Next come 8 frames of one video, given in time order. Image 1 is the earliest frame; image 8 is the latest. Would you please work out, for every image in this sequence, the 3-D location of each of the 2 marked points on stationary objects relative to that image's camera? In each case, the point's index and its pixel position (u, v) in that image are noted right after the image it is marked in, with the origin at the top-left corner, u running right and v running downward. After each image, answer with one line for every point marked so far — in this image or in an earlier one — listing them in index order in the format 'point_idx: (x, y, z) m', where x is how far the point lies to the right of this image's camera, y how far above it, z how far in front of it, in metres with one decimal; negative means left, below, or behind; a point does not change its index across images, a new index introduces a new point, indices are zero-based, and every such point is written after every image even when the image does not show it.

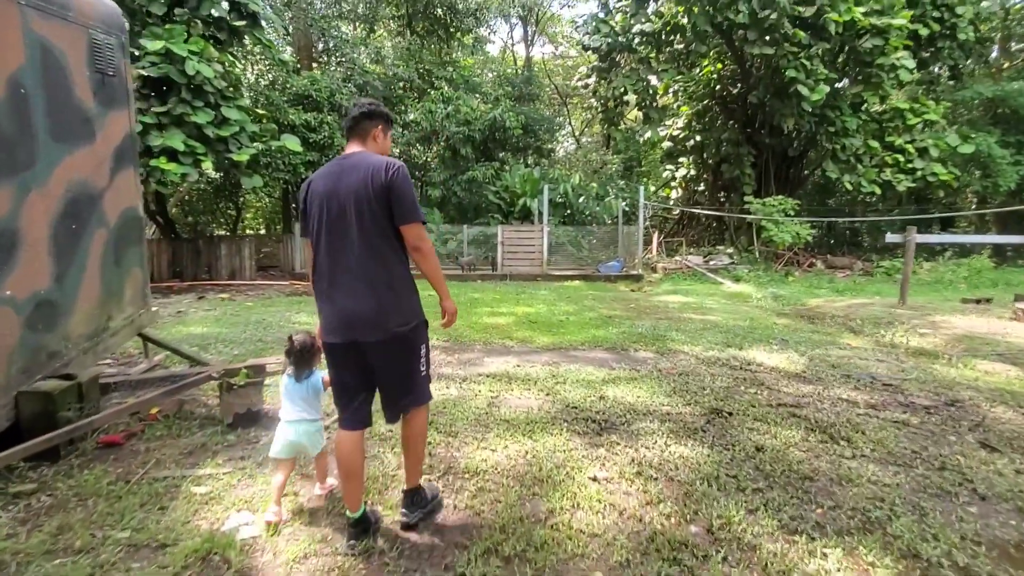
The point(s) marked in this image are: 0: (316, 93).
0: (-4.6, +4.6, +12.1) m
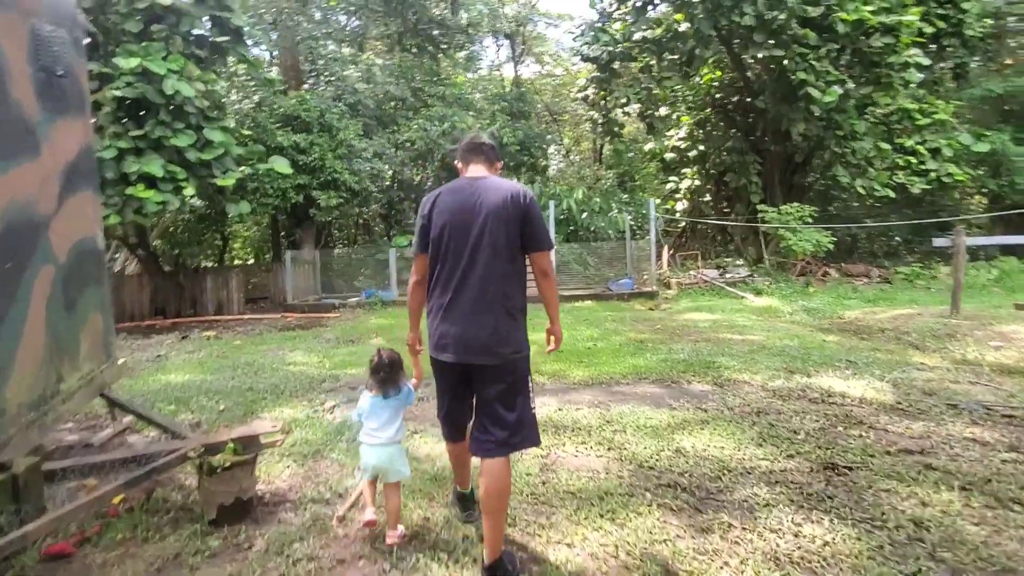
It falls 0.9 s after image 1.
0: (-4.6, +3.9, +11.5) m
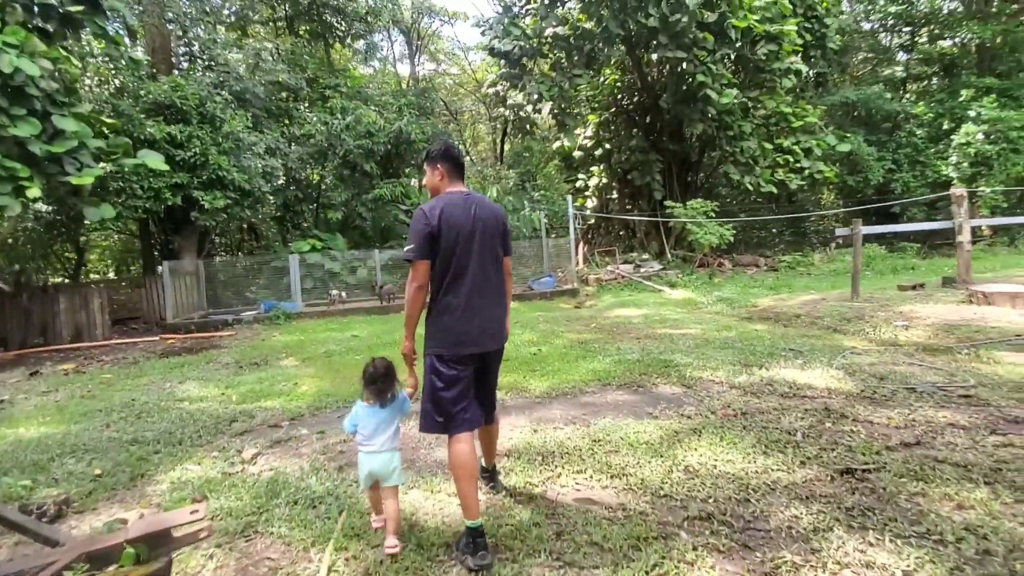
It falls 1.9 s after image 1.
0: (-6.4, +3.6, +9.9) m
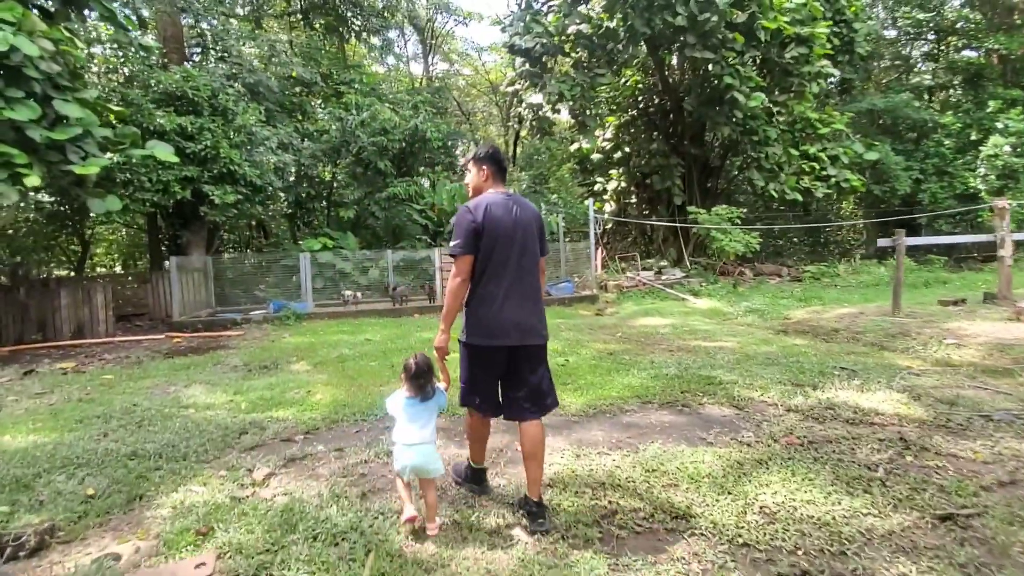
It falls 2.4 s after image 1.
0: (-6.0, +3.6, +9.6) m
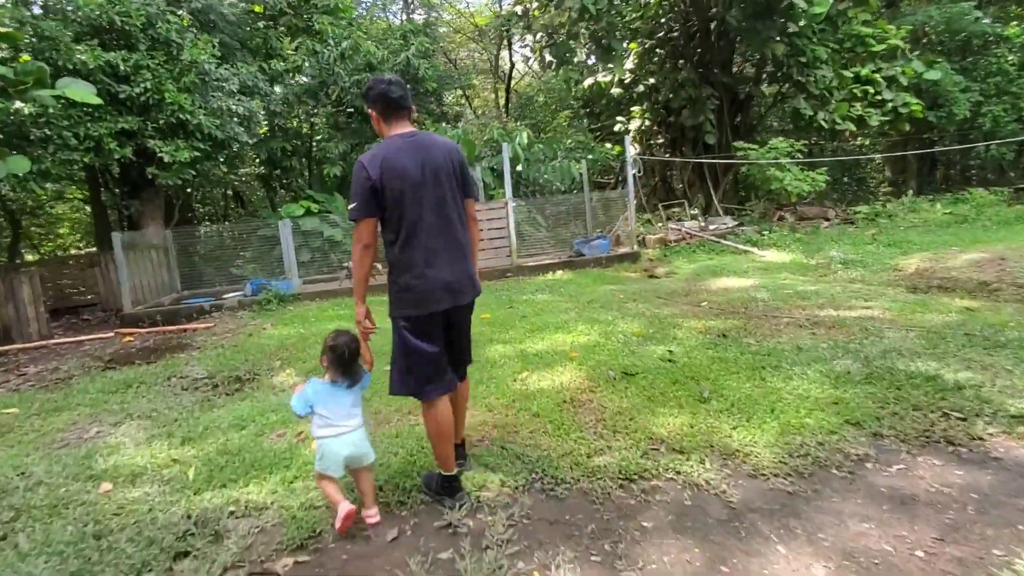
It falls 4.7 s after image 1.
0: (-5.7, +3.9, +7.5) m
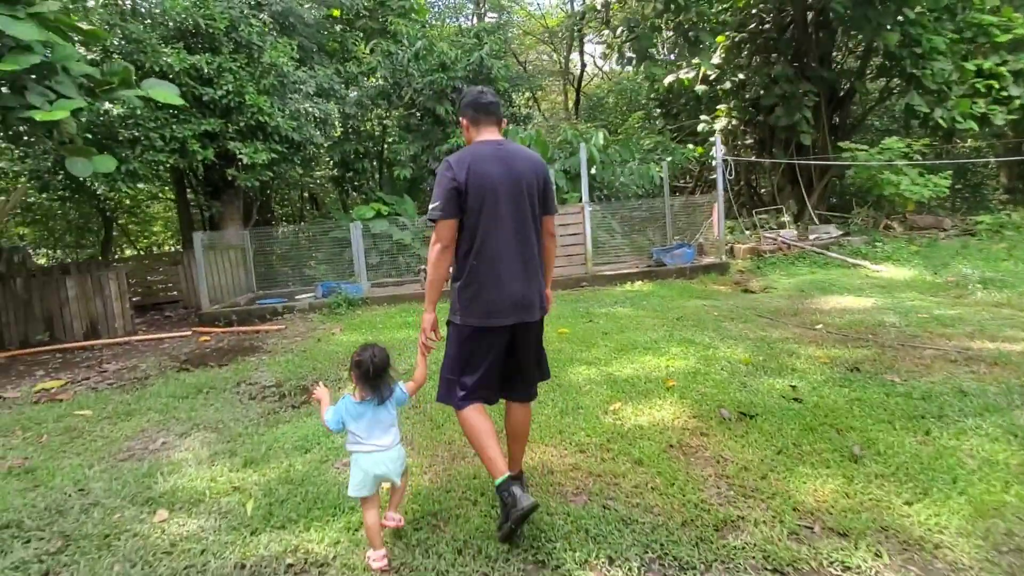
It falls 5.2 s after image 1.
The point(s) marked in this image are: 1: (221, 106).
0: (-4.5, +3.9, +7.7) m
1: (-4.3, +2.7, +7.7) m
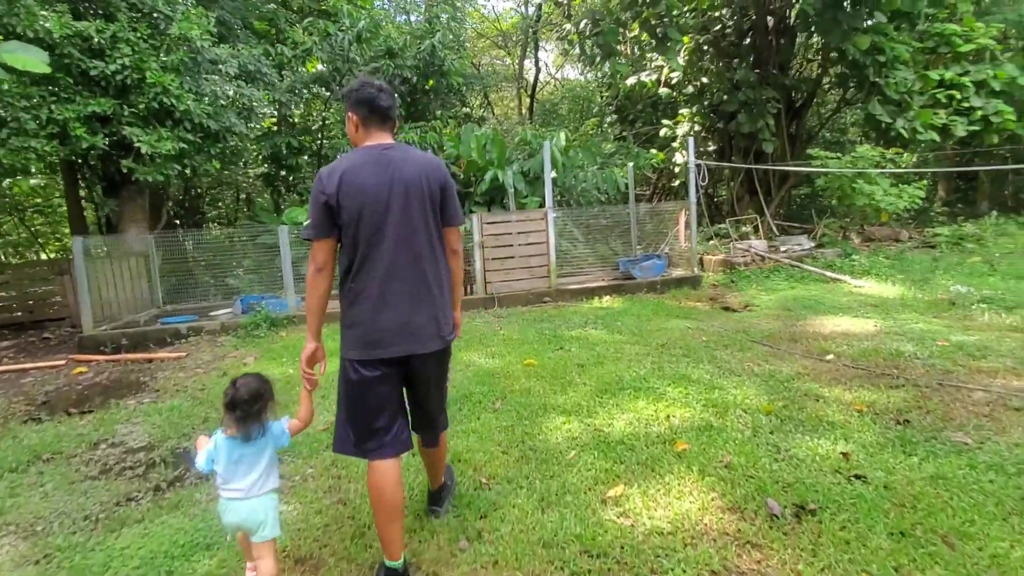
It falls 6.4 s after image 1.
0: (-5.1, +3.7, +6.3) m
1: (-4.9, +2.5, +6.4) m
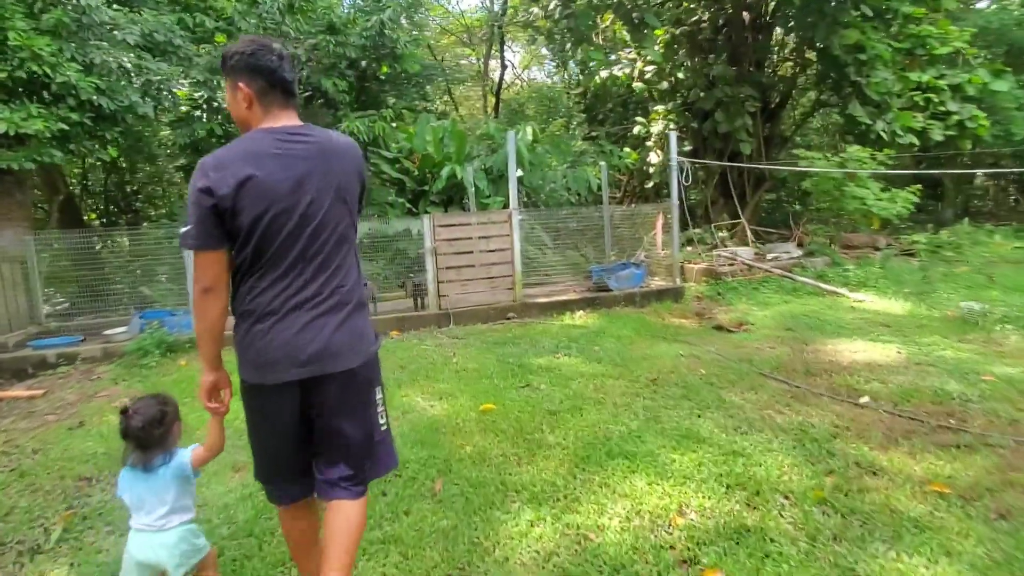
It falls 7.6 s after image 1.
0: (-5.5, +3.5, +5.0) m
1: (-5.3, +2.4, +5.1) m
